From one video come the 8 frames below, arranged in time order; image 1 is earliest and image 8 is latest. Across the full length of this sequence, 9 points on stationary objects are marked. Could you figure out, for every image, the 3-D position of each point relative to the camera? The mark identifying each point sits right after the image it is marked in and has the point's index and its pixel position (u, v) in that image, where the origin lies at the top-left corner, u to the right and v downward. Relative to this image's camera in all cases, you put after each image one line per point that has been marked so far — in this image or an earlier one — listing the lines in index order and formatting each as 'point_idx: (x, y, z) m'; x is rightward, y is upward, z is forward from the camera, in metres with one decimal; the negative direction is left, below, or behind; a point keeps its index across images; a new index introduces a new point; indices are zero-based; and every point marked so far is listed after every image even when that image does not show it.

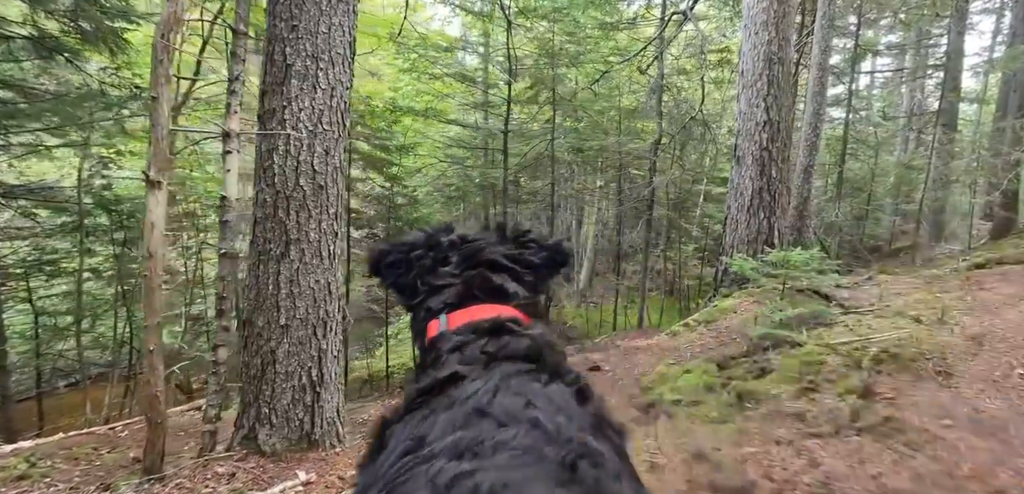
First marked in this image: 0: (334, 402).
0: (-1.5, -1.3, +5.6) m
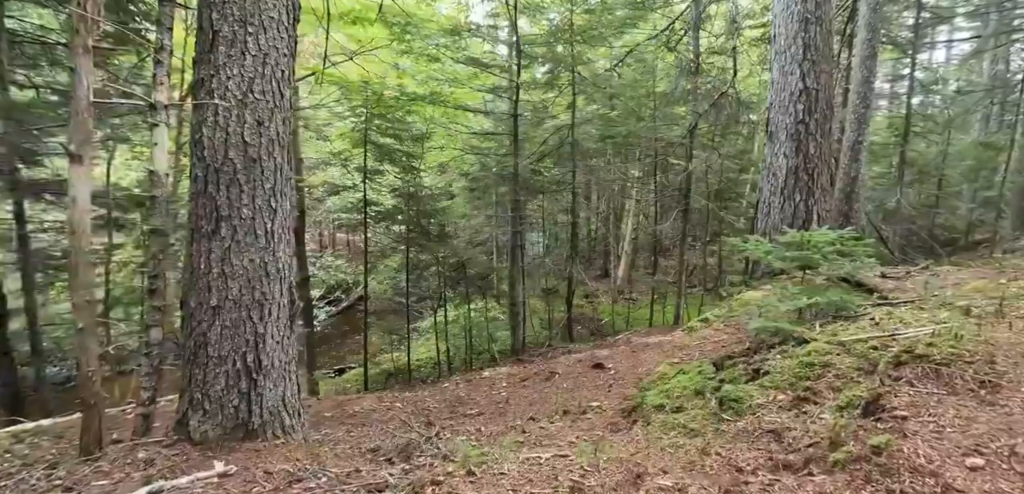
0: (-1.8, -1.1, +5.0) m
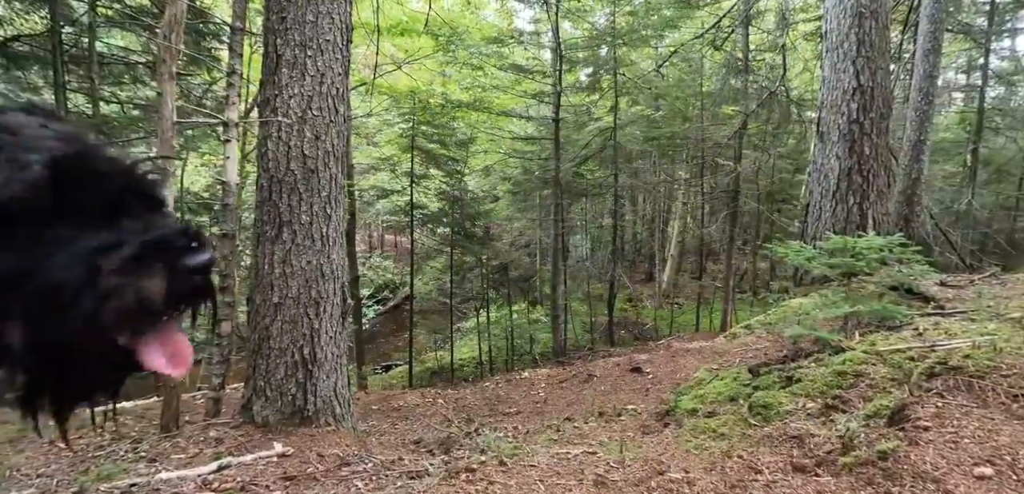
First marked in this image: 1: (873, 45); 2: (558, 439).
0: (-1.5, -1.2, +5.2) m
1: (+3.9, +2.2, +6.7) m
2: (+0.3, -1.4, +4.5) m
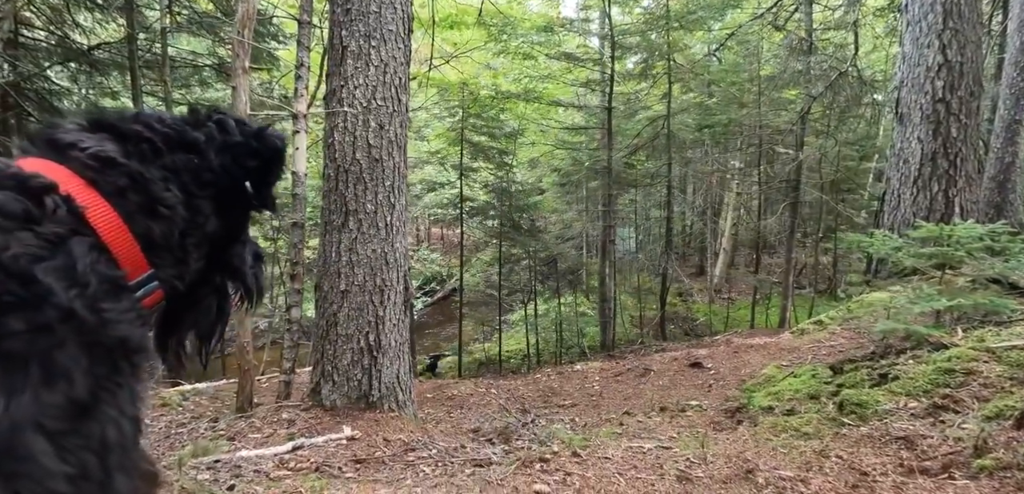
0: (-1.0, -1.0, +5.2) m
1: (+4.6, +2.3, +6.3) m
2: (+0.8, -1.3, +4.4) m
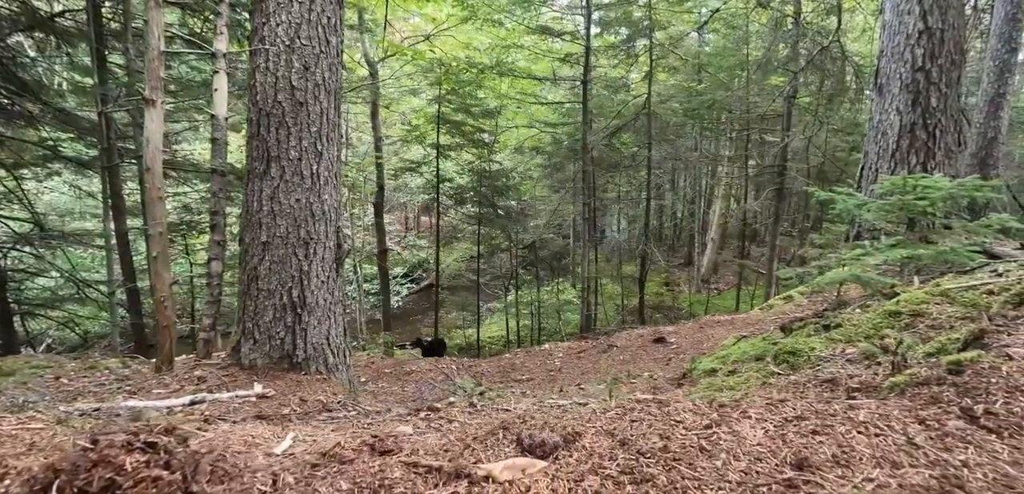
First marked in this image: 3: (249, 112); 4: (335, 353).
0: (-1.5, -0.6, +4.8) m
1: (+4.1, +2.5, +5.9) m
2: (+0.3, -1.0, +4.0) m
3: (-2.0, +1.1, +4.6) m
4: (-1.4, -0.8, +4.8) m
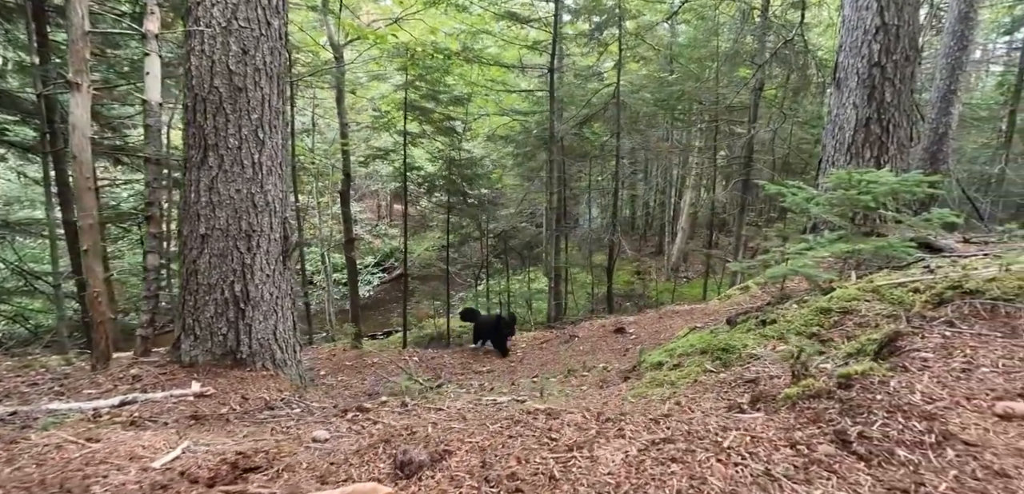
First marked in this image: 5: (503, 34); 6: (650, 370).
0: (-1.9, -0.6, +4.7) m
1: (+3.7, +2.6, +5.9) m
2: (0.0, -0.9, +4.0) m
3: (-2.4, +1.1, +4.4) m
4: (-1.8, -0.8, +4.7) m
5: (-0.2, +4.6, +13.4) m
6: (+0.8, -0.7, +3.6) m
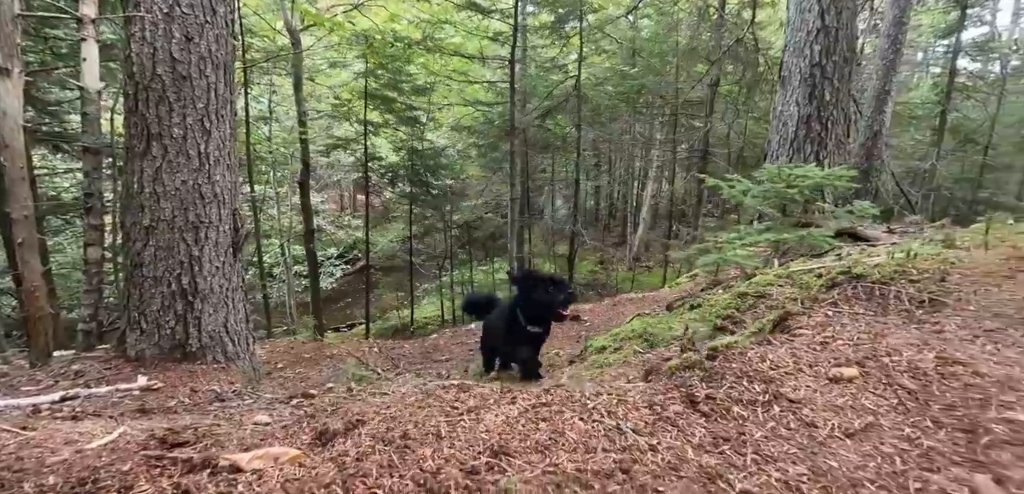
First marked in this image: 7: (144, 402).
0: (-2.2, -0.5, +4.7) m
1: (+3.3, +2.7, +6.1) m
2: (-0.4, -0.9, +4.1) m
3: (-2.7, +1.2, +4.4) m
4: (-2.1, -0.7, +4.7) m
5: (-1.1, +4.8, +13.4) m
6: (+0.5, -0.7, +3.8) m
7: (-2.2, -0.9, +3.6) m
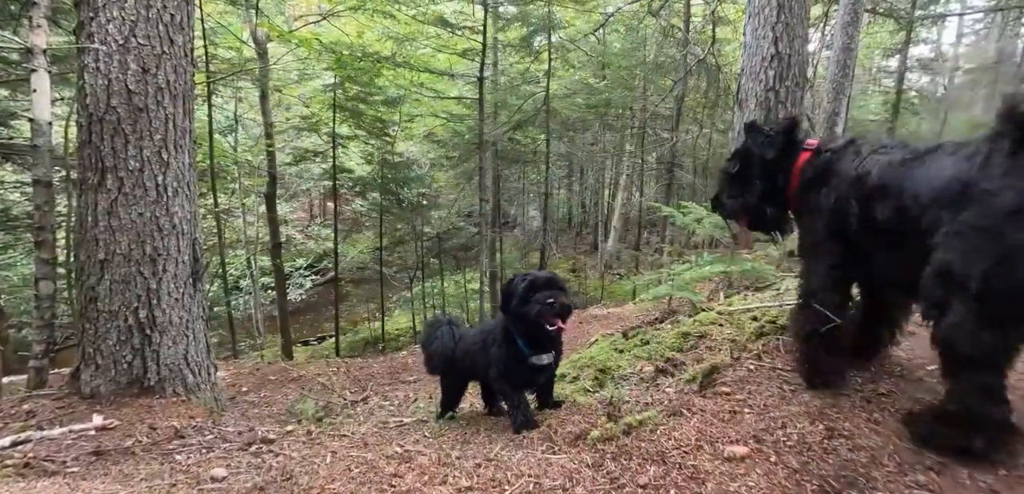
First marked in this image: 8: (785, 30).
0: (-2.5, -0.8, +4.7) m
1: (+2.9, +2.5, +6.4) m
2: (-0.6, -1.1, +4.2) m
3: (-3.0, +0.9, +4.4) m
4: (-2.4, -0.9, +4.7) m
5: (-1.8, +4.5, +13.5) m
6: (+0.3, -0.9, +3.9) m
7: (-2.4, -1.1, +3.7) m
8: (+2.8, +2.3, +6.4) m
